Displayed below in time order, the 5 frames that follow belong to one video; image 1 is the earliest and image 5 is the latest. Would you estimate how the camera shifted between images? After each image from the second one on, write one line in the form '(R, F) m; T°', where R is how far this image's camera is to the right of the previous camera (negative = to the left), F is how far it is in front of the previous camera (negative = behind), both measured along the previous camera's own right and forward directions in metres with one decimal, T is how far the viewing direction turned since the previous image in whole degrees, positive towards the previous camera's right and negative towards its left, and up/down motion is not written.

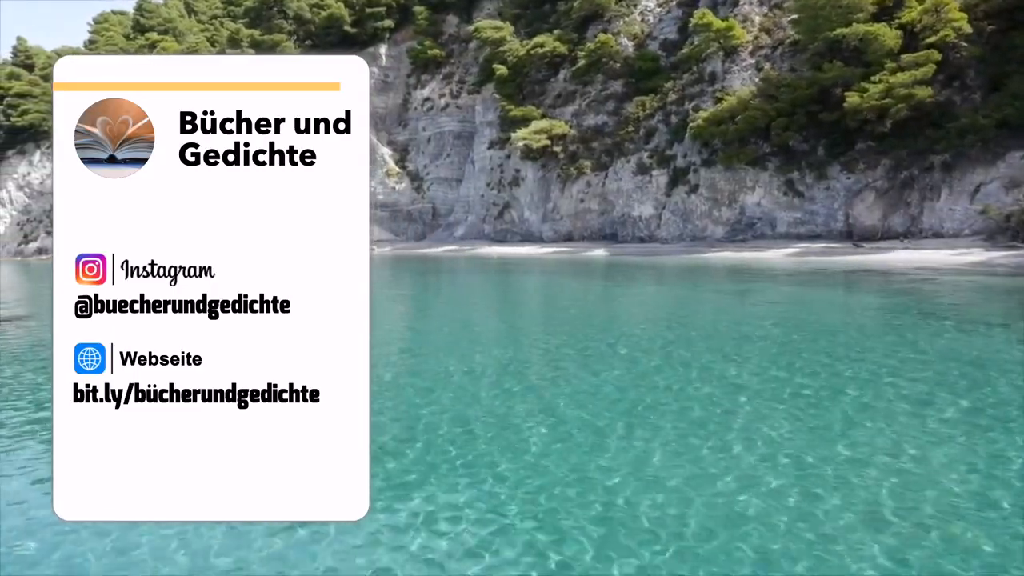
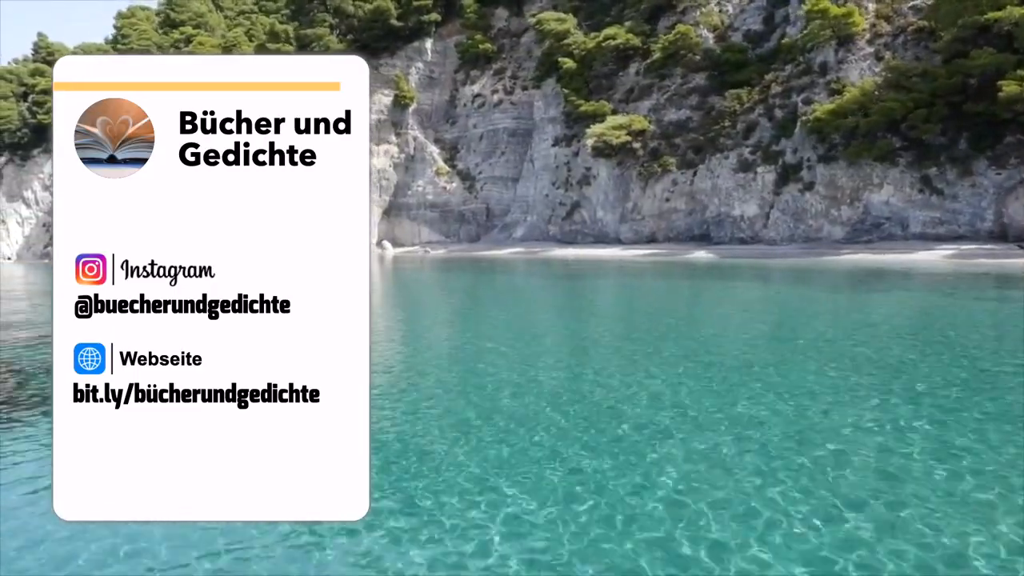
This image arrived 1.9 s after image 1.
(-2.9, +1.7) m; 0°
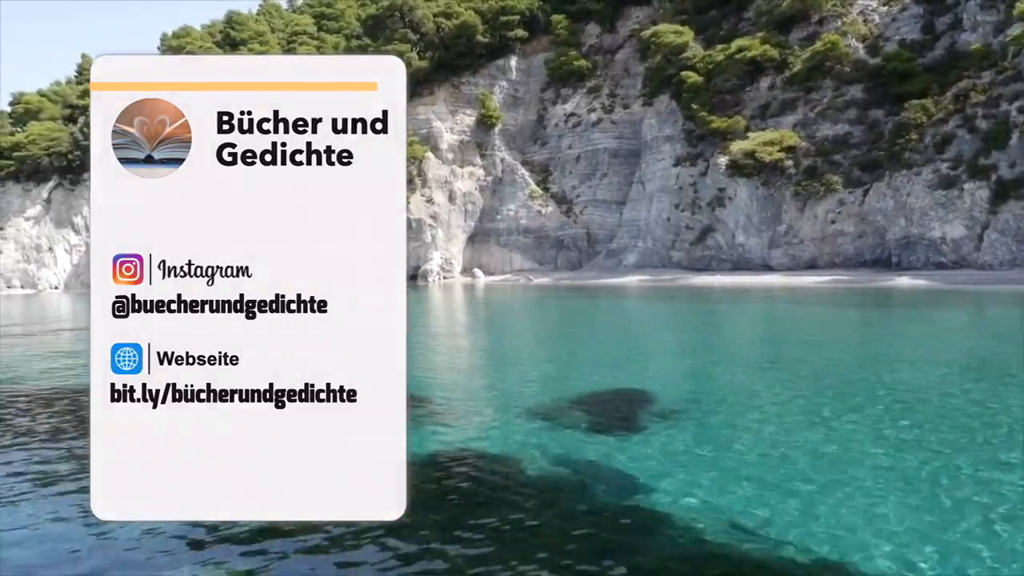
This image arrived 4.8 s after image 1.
(-4.8, +2.8) m; 0°
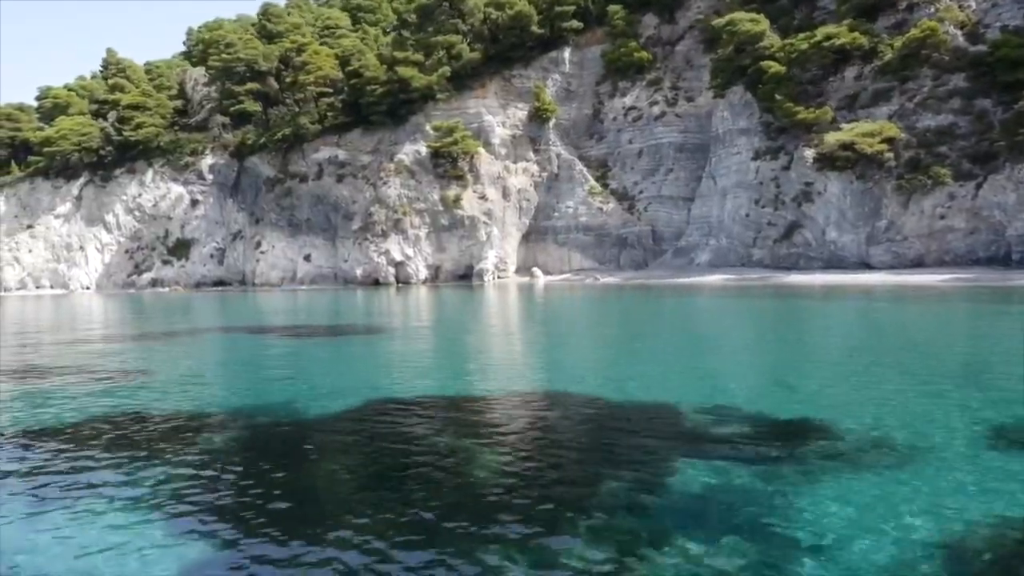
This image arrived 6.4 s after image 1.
(-2.7, +1.5) m; 0°
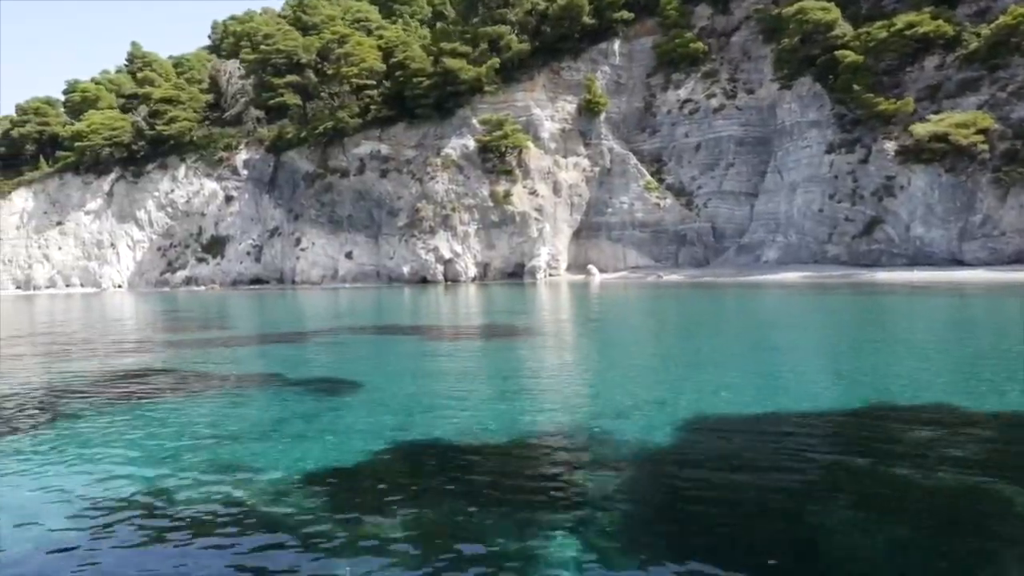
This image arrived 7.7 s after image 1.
(-2.4, +1.1) m; 0°
